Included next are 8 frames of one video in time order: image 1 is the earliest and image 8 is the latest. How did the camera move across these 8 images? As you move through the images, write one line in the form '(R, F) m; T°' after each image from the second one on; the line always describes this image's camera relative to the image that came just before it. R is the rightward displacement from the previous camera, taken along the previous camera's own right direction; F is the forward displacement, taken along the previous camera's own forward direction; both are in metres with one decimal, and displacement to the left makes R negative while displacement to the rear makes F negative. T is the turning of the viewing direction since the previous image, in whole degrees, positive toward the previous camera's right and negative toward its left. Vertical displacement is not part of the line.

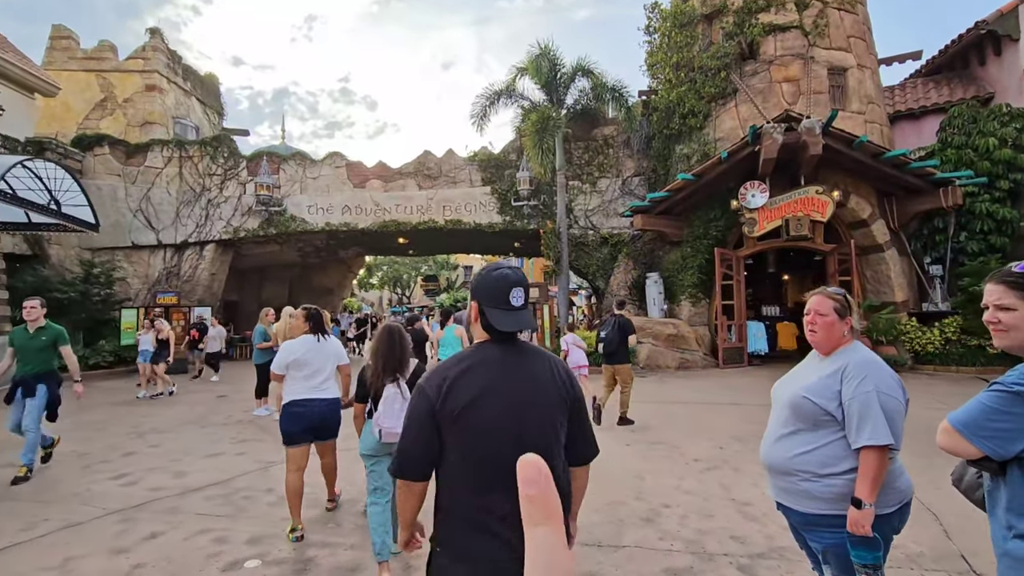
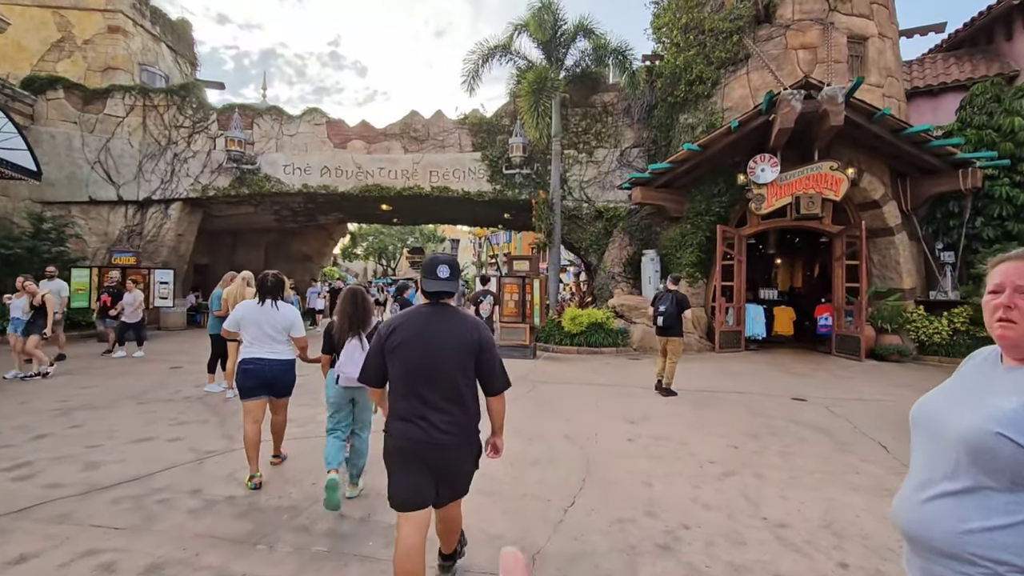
(0.0, +0.8) m; +2°
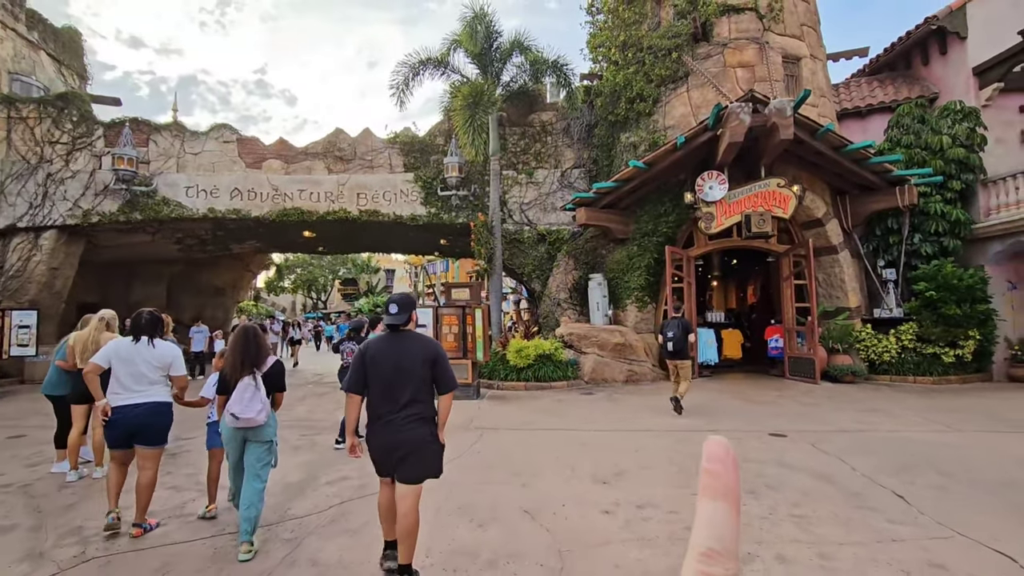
(0.0, +1.1) m; +7°
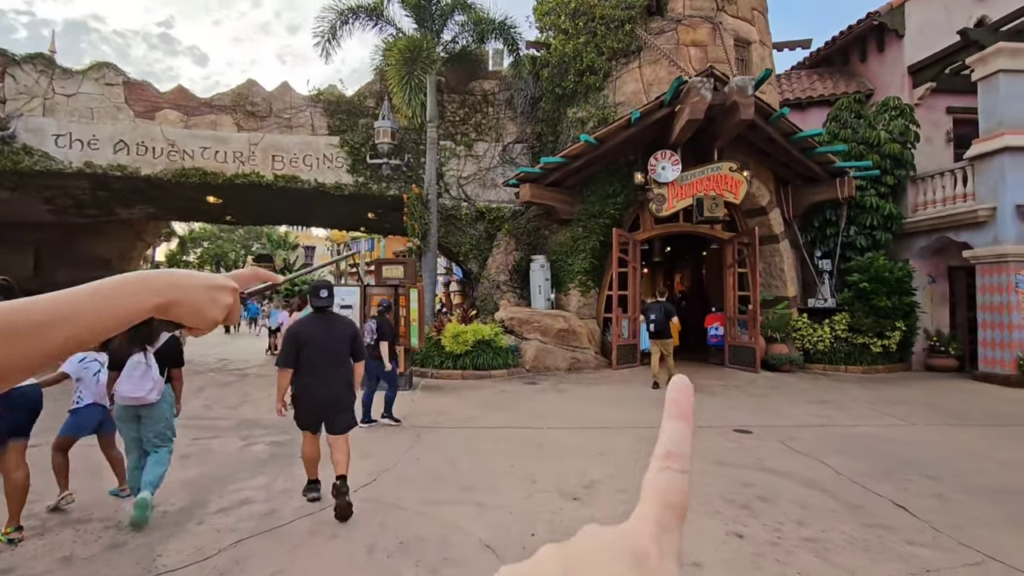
(-0.2, +0.9) m; +8°
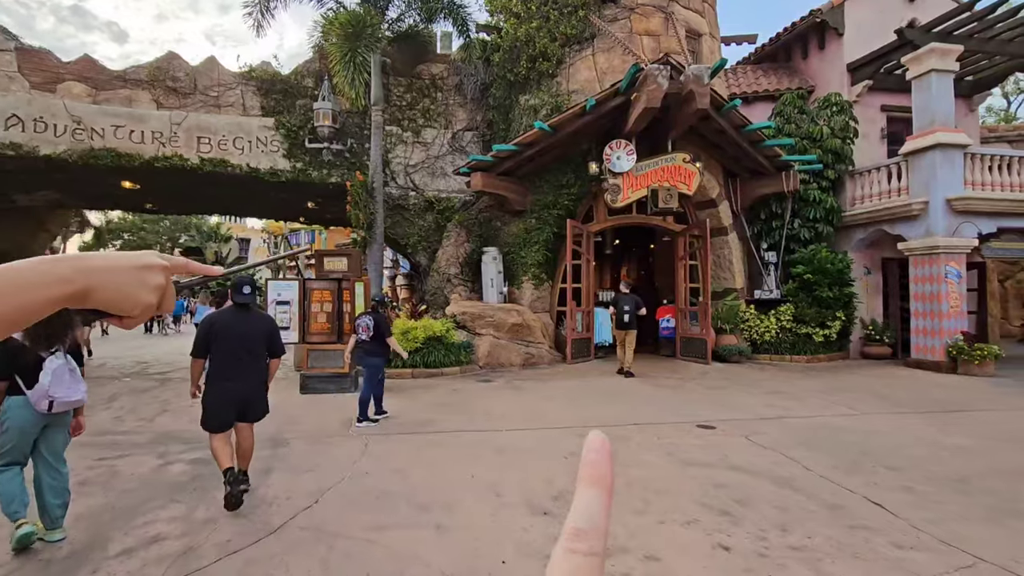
(-0.1, +0.4) m; +6°
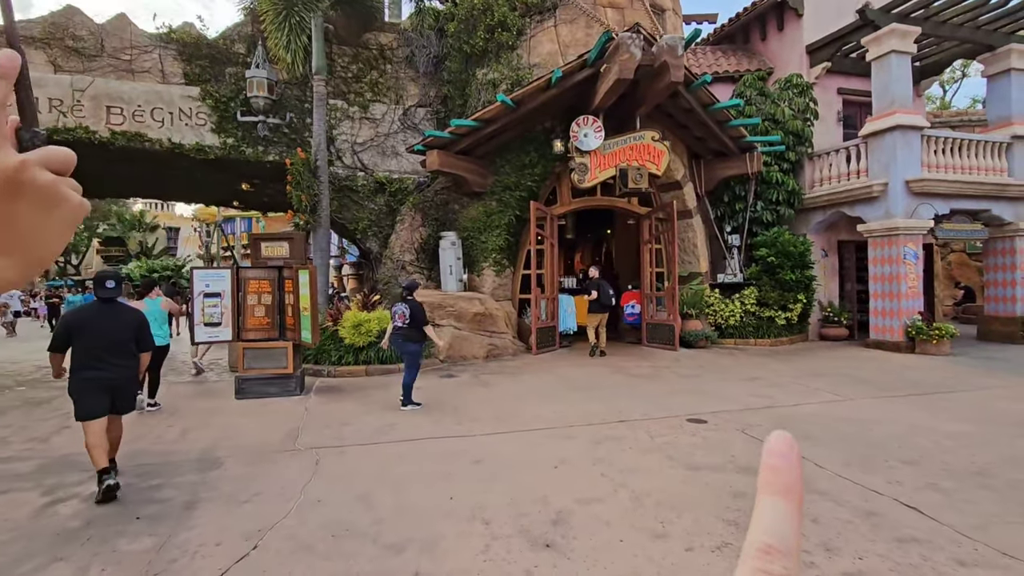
(-0.2, +0.7) m; +6°
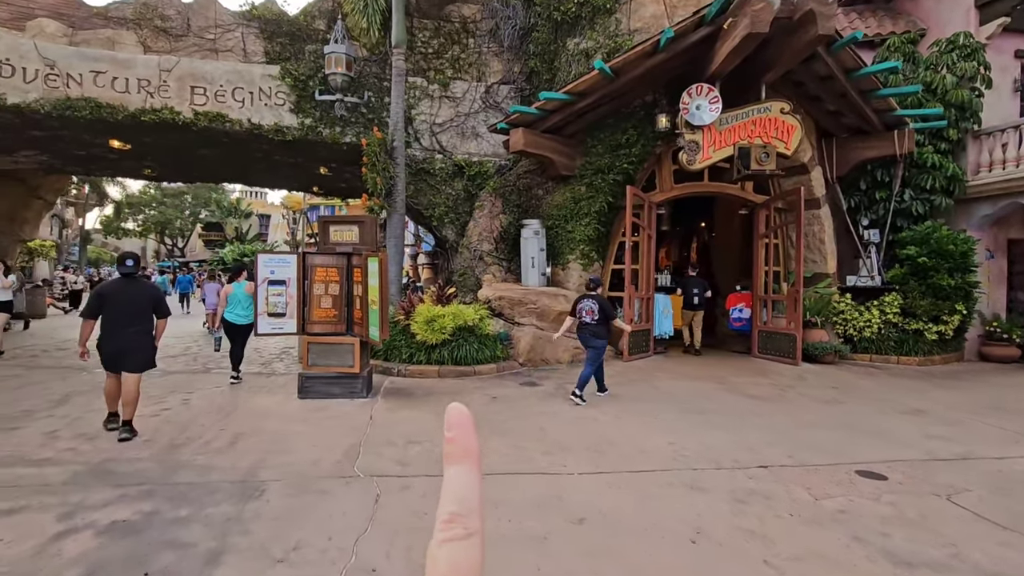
(-0.3, +1.1) m; -8°
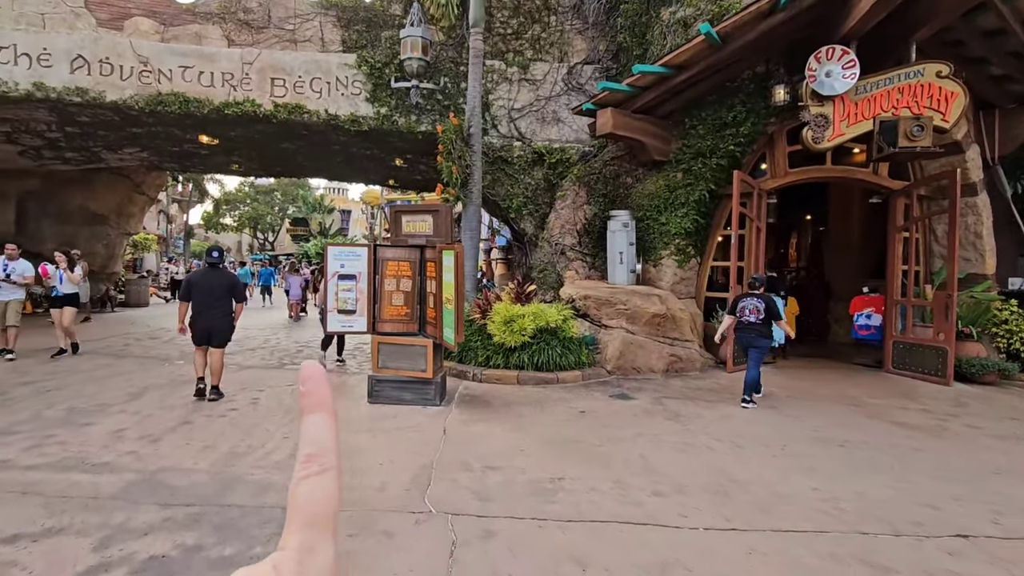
(-0.2, +0.8) m; -8°
